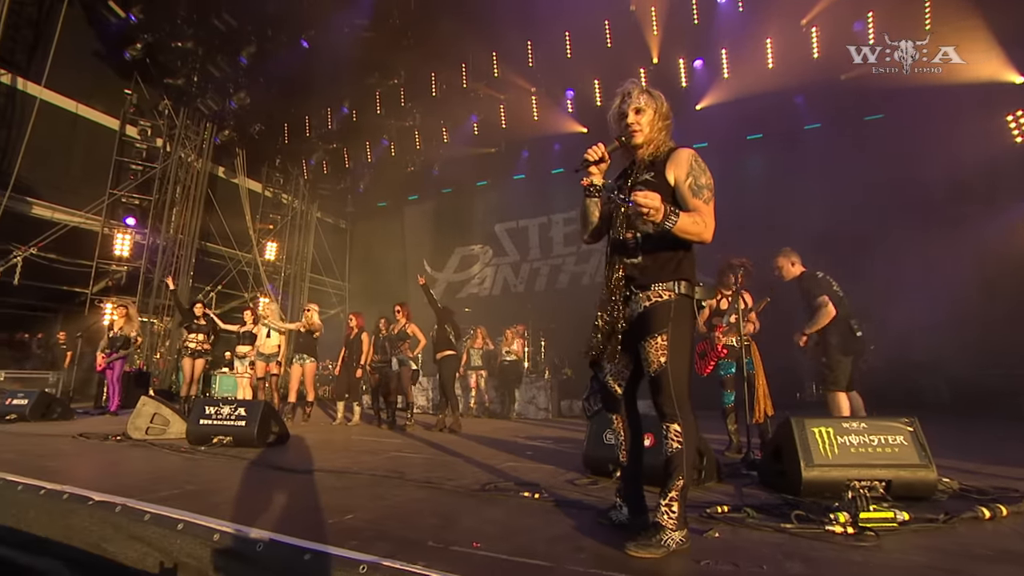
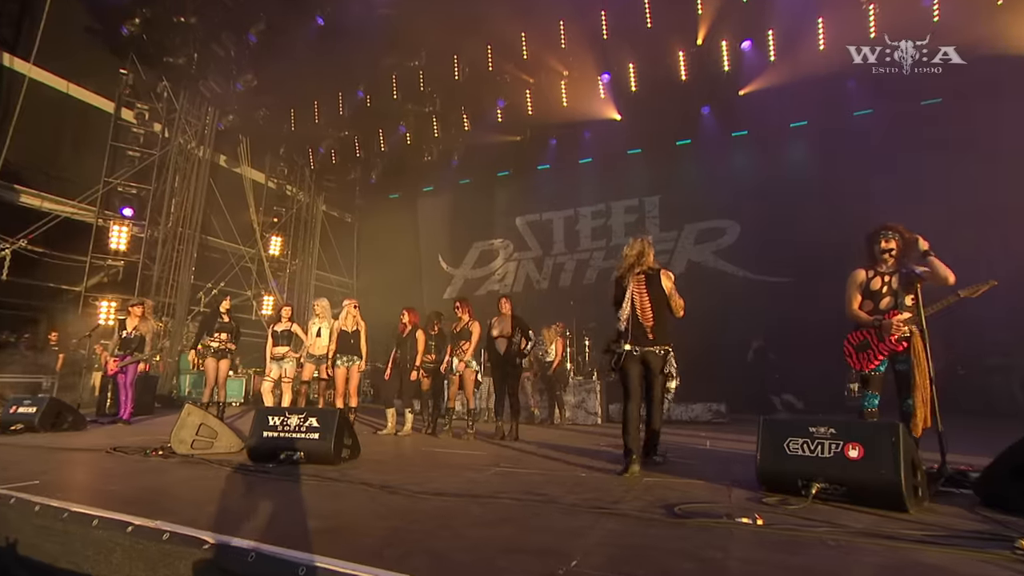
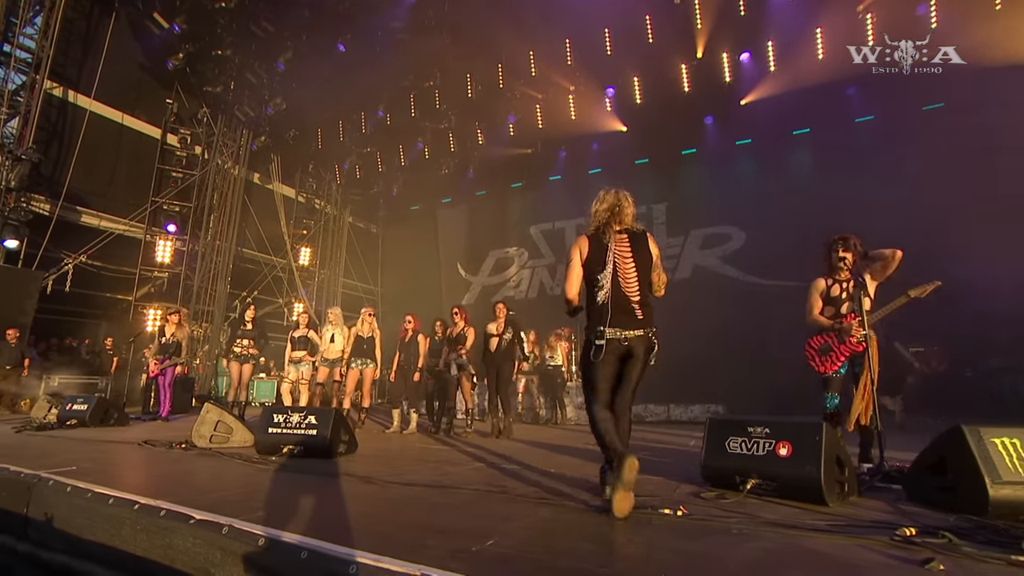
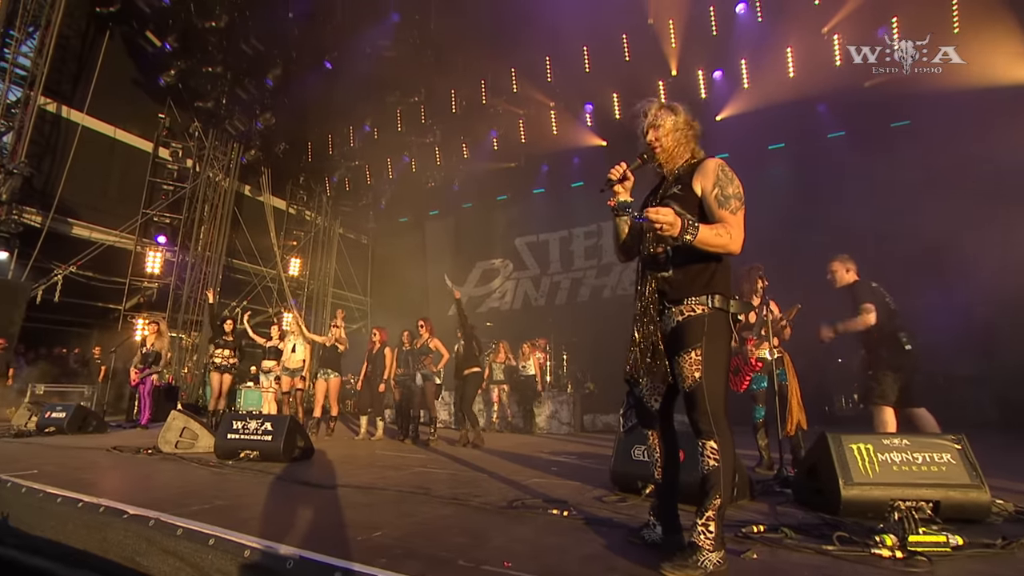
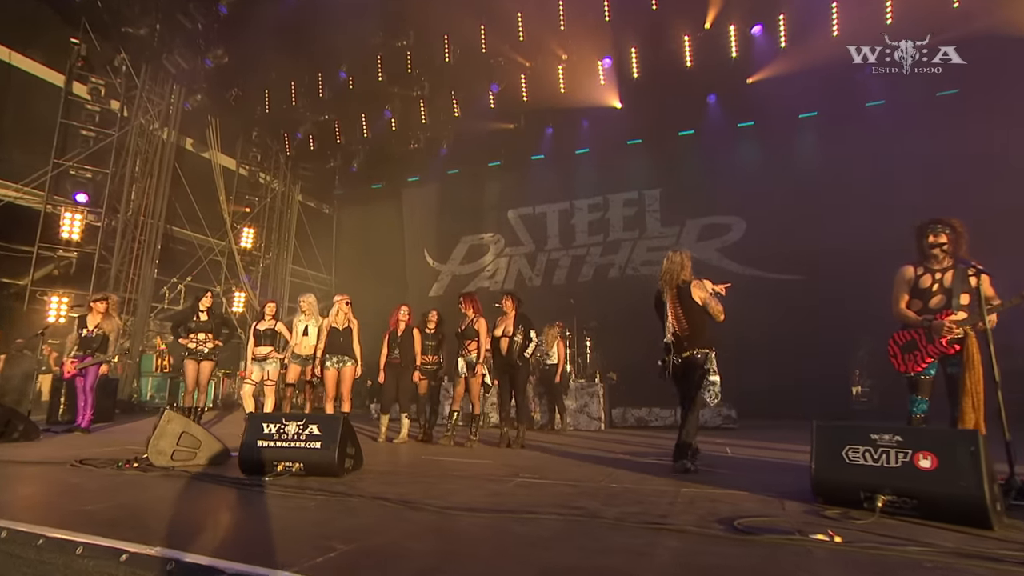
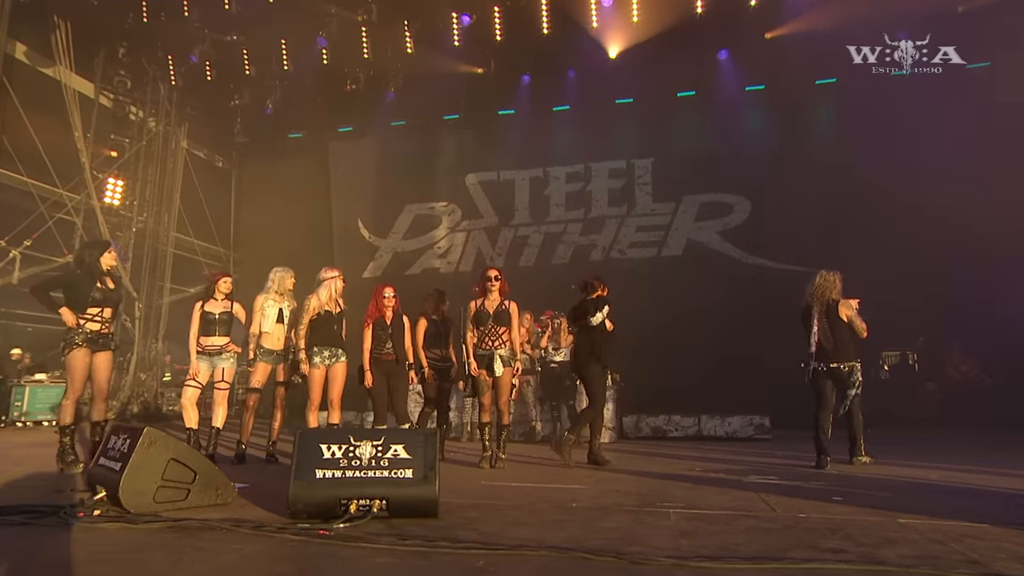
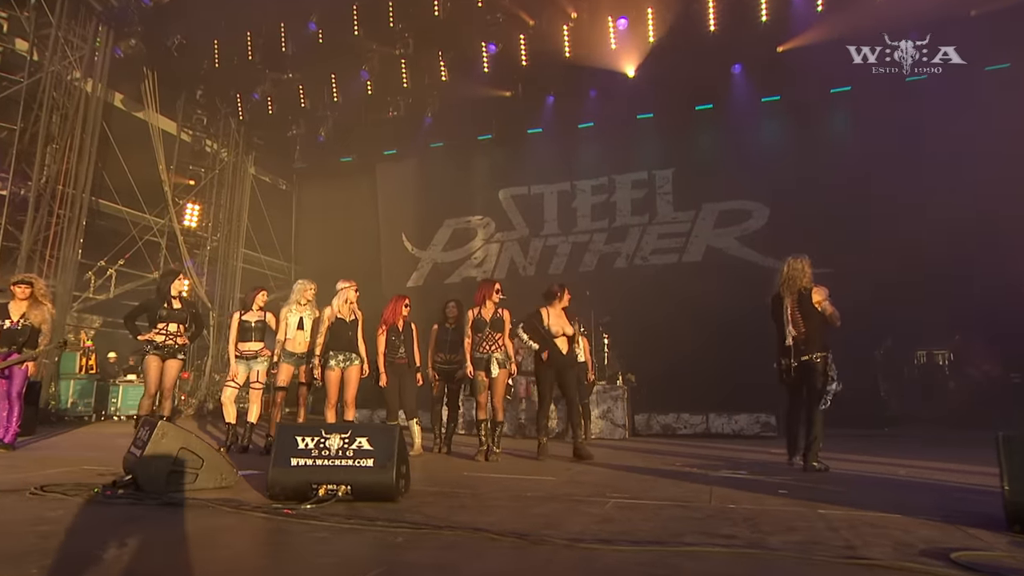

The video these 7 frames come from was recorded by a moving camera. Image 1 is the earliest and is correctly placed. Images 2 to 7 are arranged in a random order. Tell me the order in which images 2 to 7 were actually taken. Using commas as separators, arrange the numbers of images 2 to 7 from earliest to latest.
4, 3, 2, 5, 7, 6
